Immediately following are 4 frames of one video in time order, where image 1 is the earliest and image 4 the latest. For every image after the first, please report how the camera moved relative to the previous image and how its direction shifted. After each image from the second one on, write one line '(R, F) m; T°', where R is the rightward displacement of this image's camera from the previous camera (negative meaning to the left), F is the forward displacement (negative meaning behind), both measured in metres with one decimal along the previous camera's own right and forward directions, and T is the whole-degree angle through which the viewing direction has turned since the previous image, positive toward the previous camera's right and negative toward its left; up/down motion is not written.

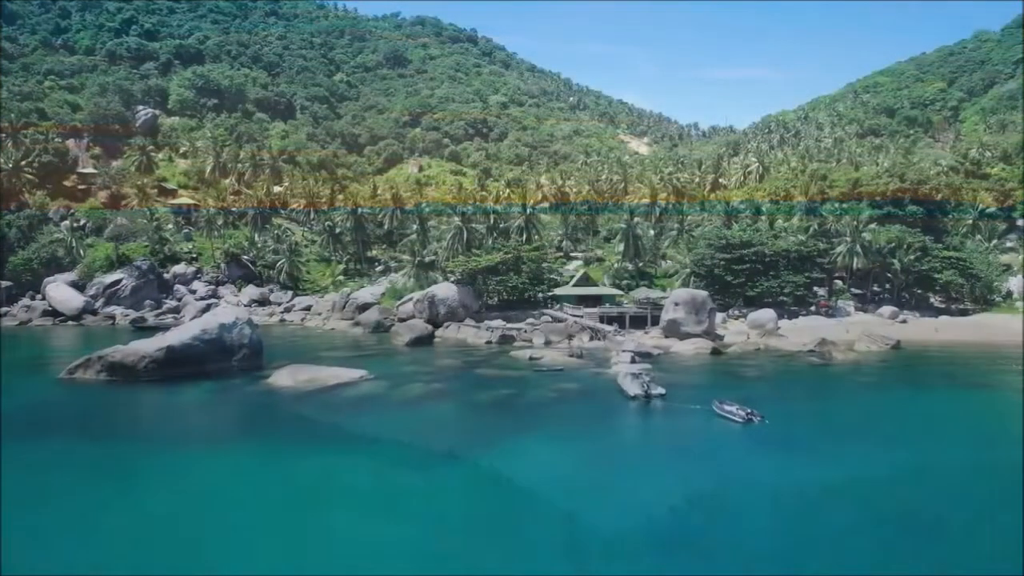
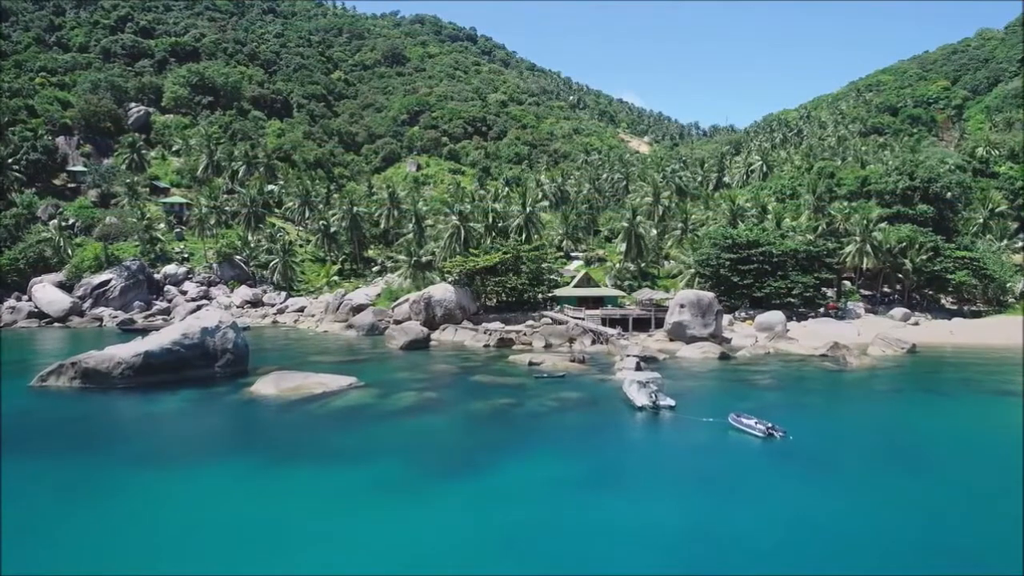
(0.0, +1.3) m; 0°
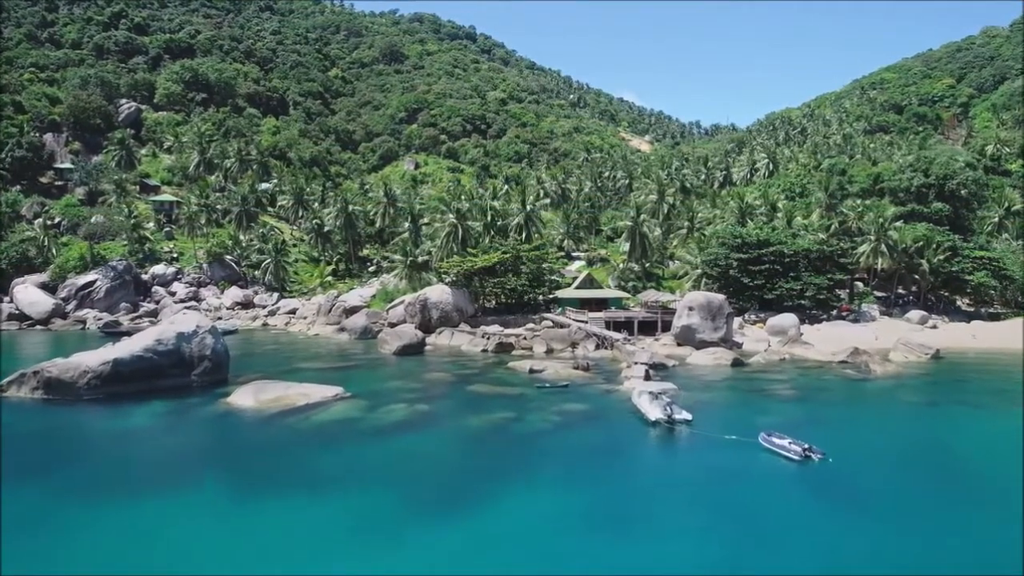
(0.0, +1.7) m; 0°
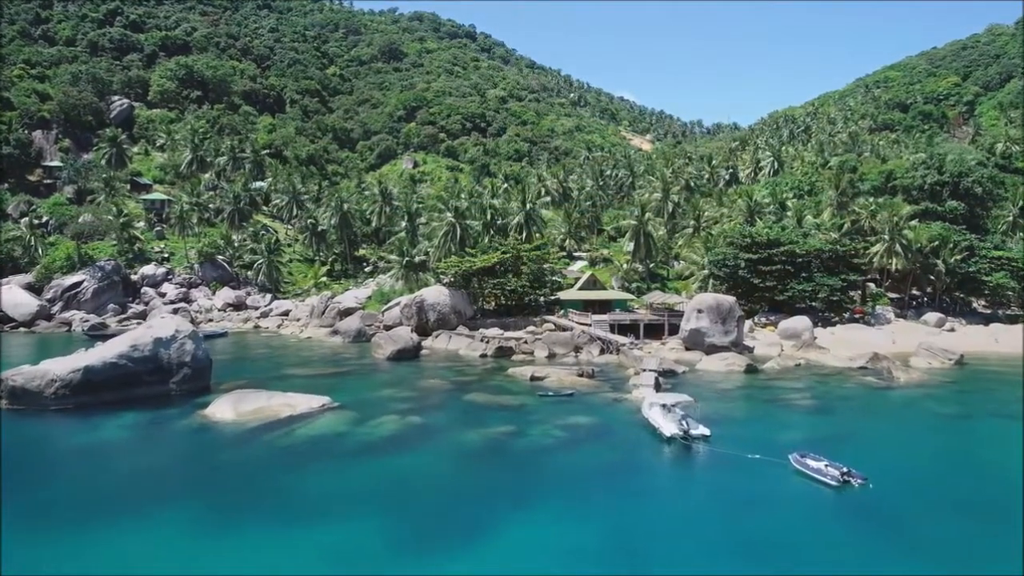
(0.0, +1.5) m; 0°
